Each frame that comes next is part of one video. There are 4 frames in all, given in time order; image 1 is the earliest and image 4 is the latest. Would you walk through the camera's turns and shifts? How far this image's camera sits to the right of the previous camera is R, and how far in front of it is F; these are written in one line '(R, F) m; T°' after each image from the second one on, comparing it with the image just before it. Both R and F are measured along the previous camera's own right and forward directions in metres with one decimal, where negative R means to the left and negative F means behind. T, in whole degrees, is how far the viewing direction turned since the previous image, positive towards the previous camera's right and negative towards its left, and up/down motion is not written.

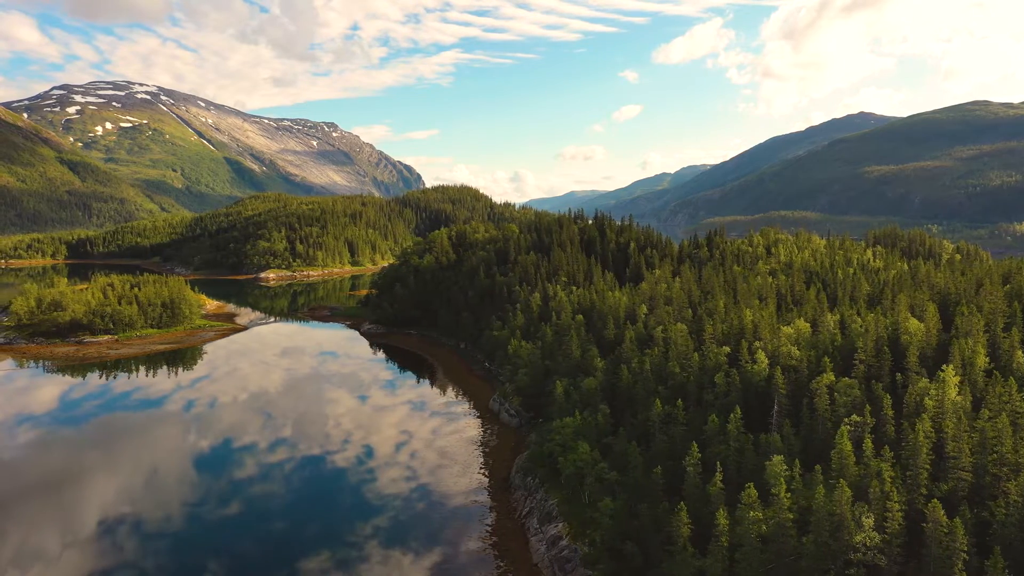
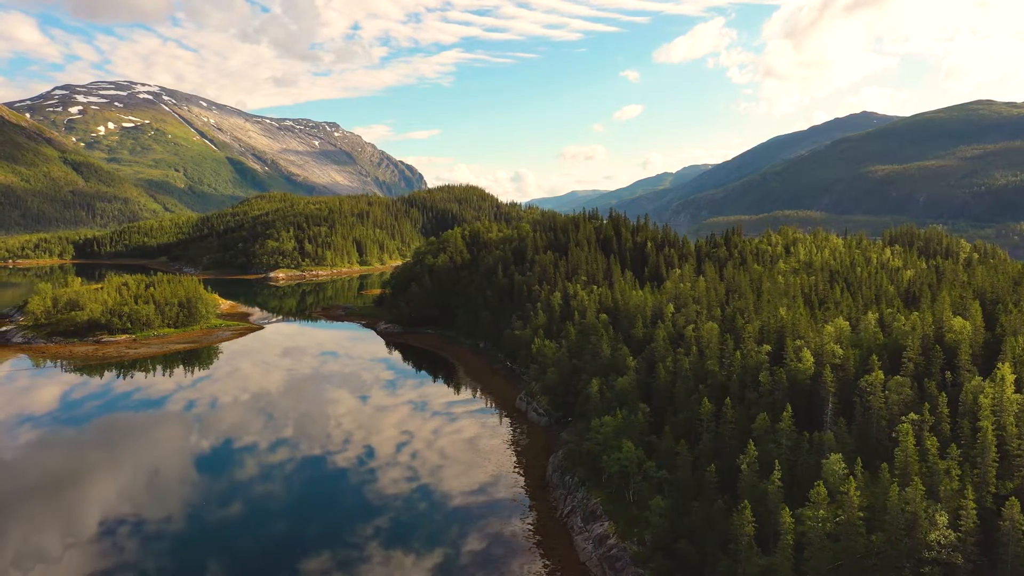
(-3.7, +1.0) m; 0°
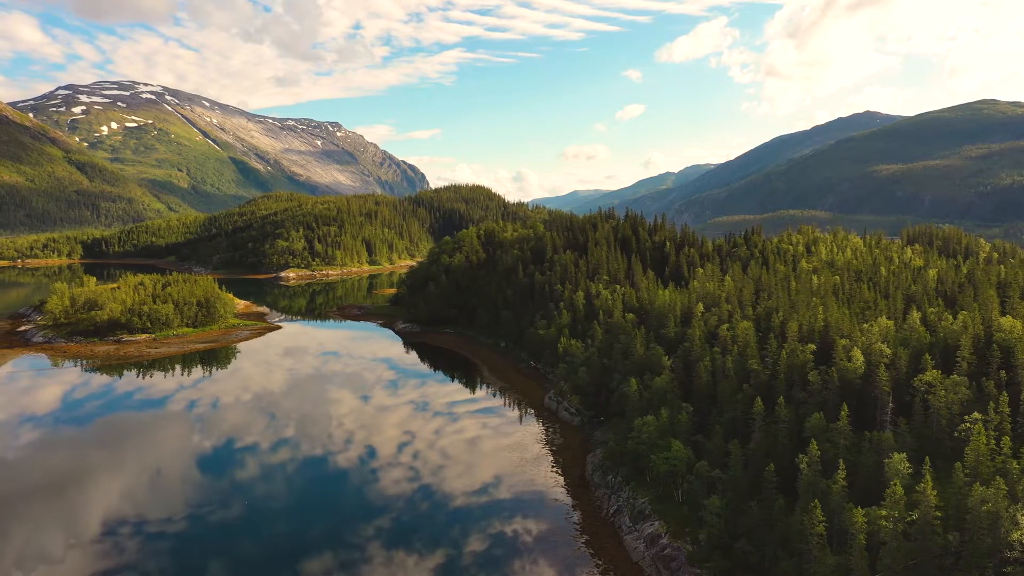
(-0.5, +1.8) m; 0°
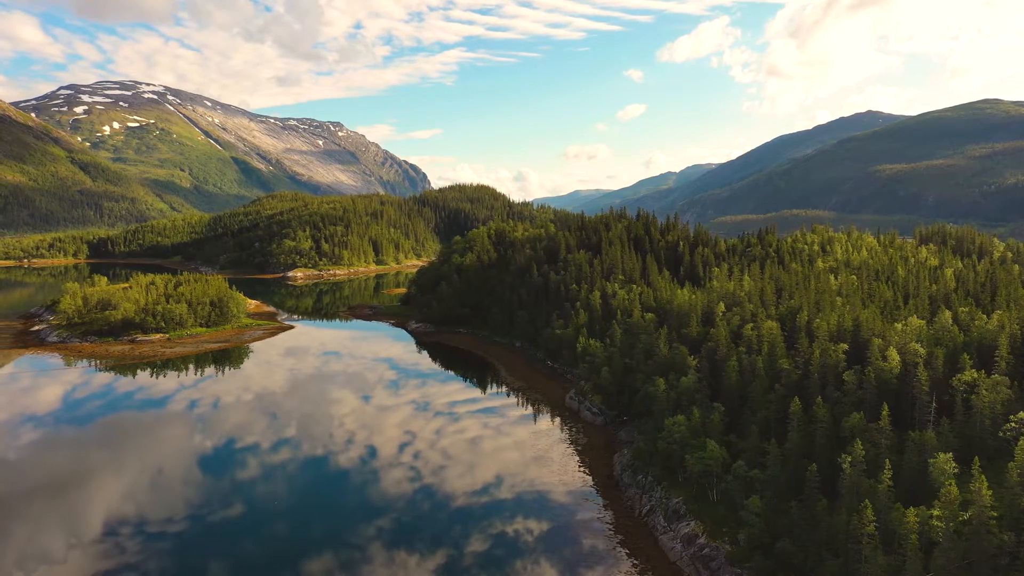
(0.0, +0.1) m; 0°
